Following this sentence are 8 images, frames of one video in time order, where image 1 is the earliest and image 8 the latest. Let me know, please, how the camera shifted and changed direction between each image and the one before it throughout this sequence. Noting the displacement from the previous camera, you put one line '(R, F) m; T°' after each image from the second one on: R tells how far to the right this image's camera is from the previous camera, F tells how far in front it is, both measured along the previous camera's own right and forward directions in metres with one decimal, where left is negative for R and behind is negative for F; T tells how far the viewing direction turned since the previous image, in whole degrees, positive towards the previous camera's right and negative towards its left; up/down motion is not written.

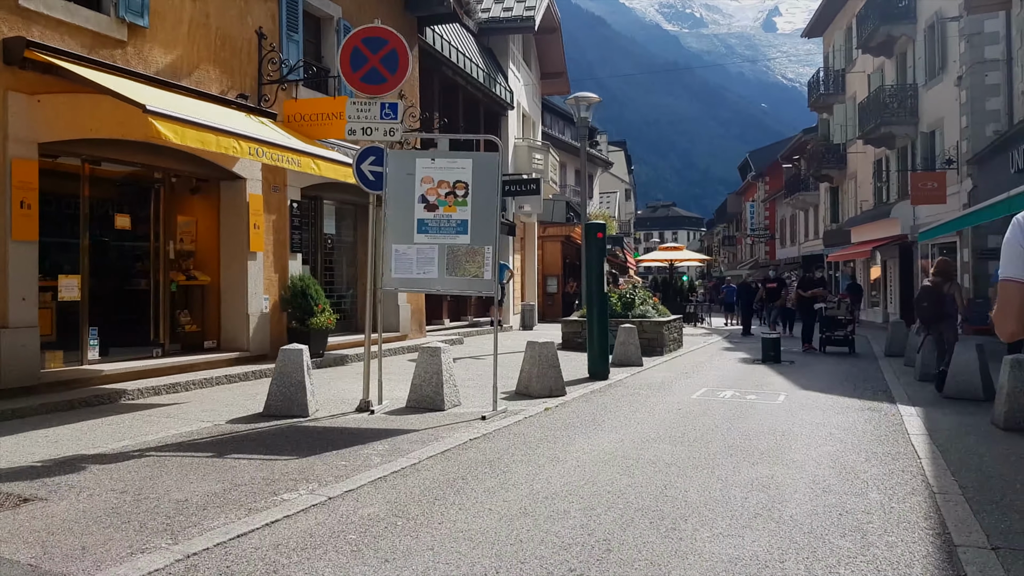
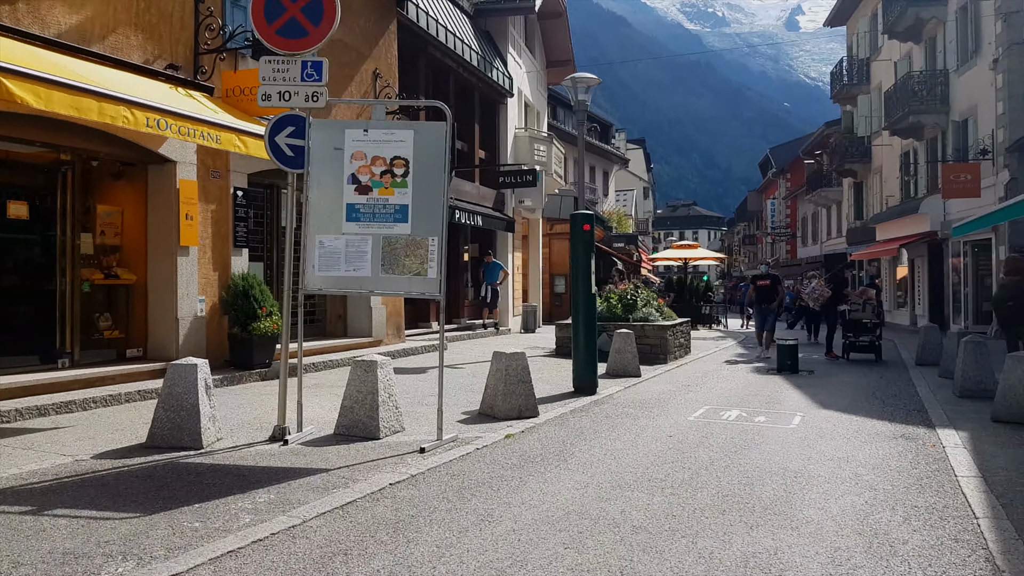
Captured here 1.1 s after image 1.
(+0.6, +1.5) m; -1°
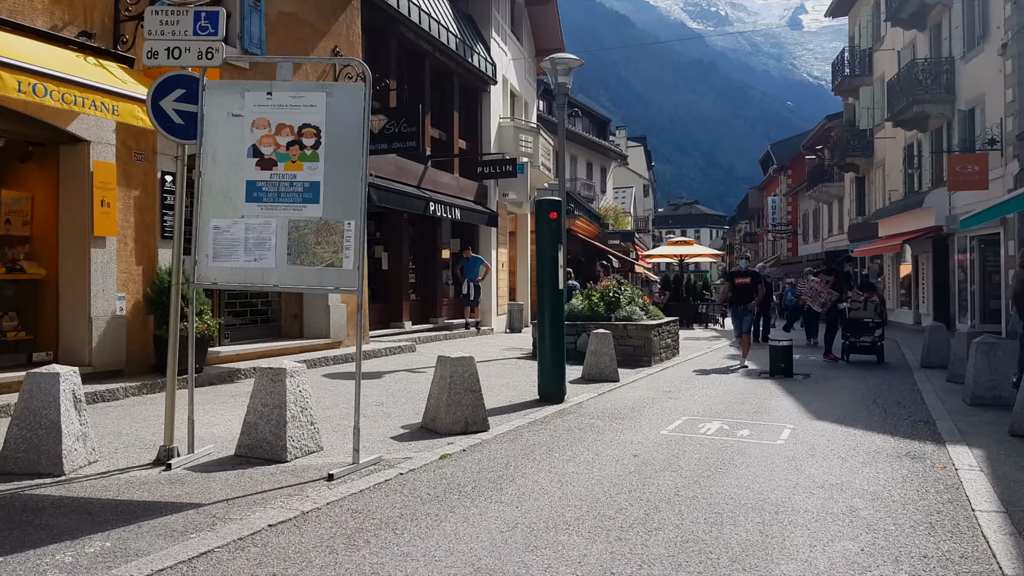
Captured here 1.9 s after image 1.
(+0.5, +1.0) m; 0°
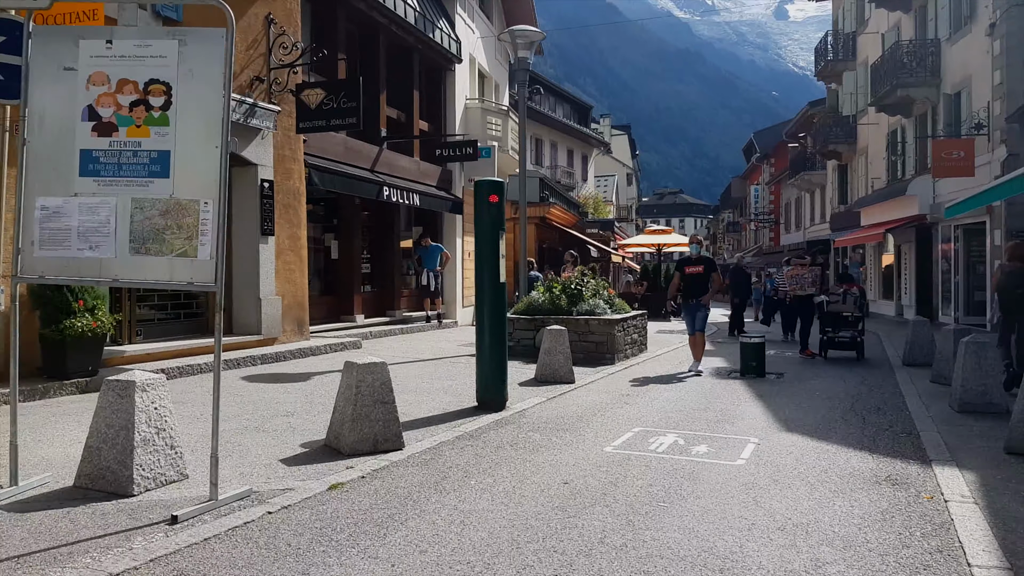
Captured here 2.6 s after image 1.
(+0.5, +1.0) m; +1°
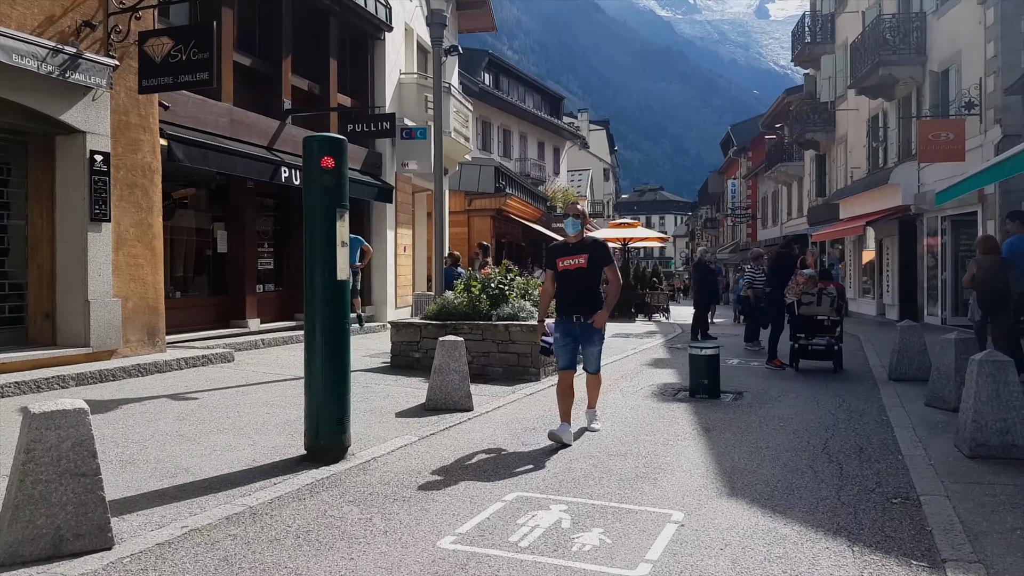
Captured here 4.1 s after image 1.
(+1.0, +2.2) m; +1°
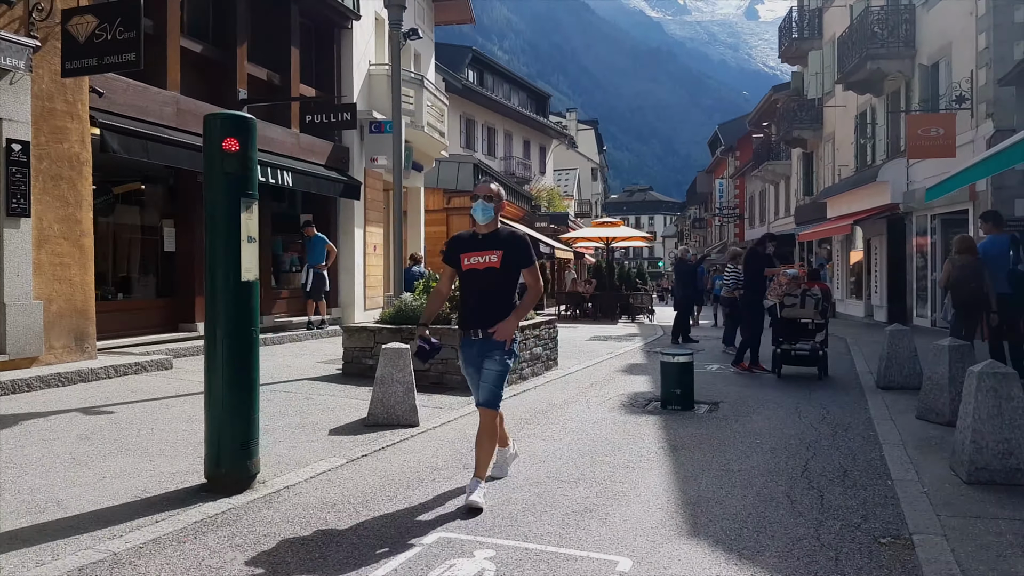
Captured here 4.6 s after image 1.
(+0.3, +0.7) m; +1°
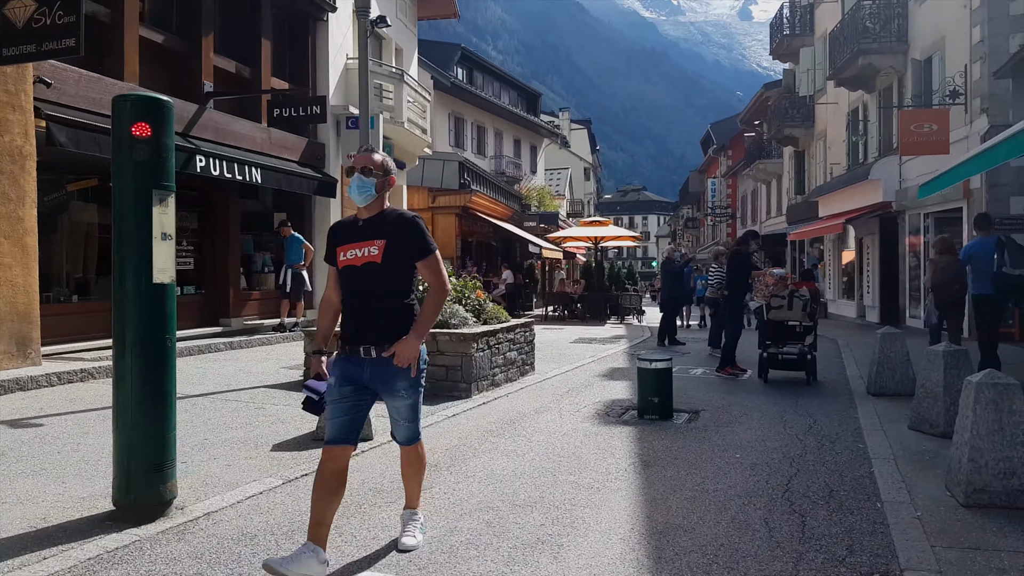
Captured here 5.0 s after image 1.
(+0.3, +0.5) m; 0°
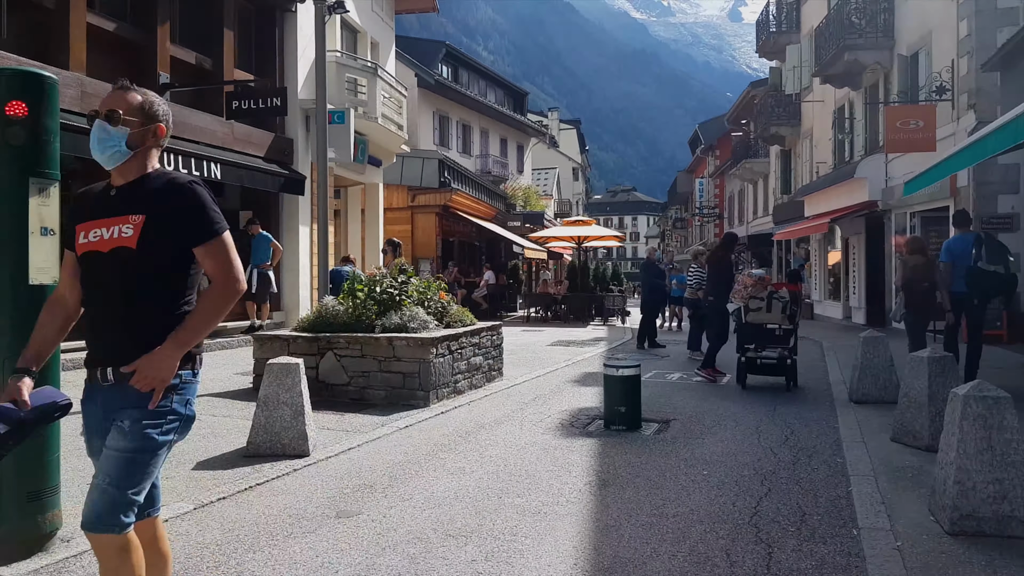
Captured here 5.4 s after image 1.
(+0.3, +0.5) m; +1°
